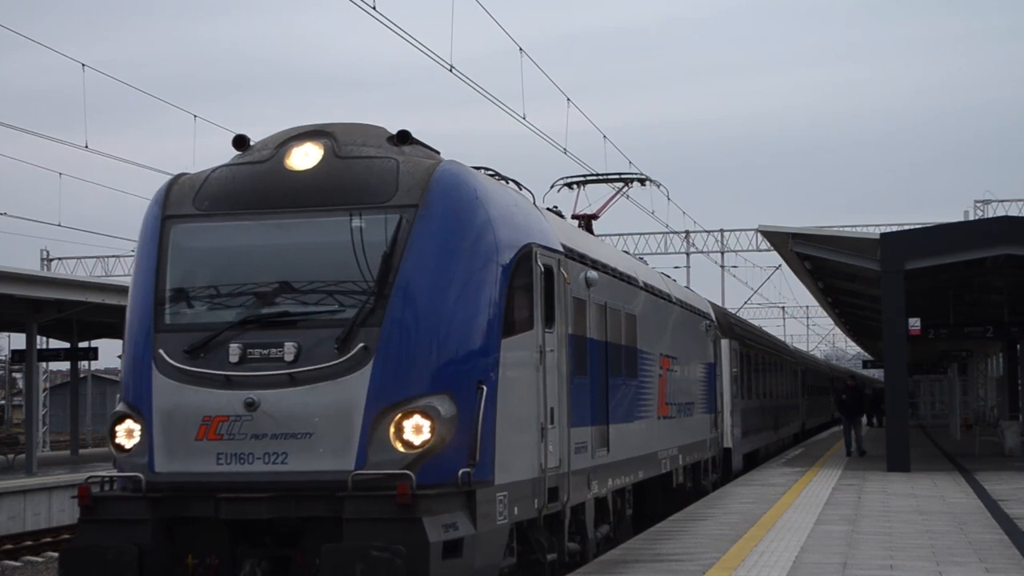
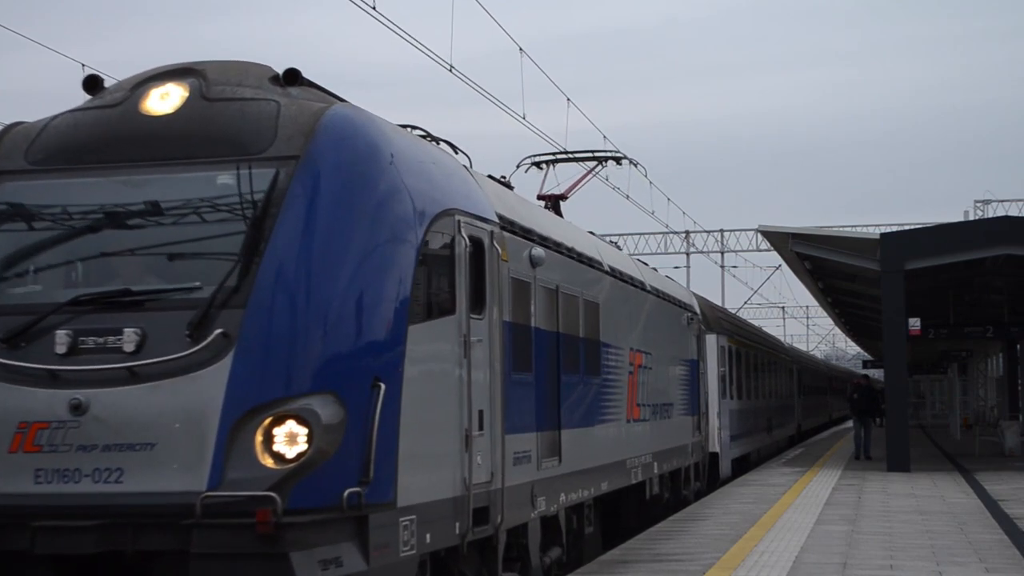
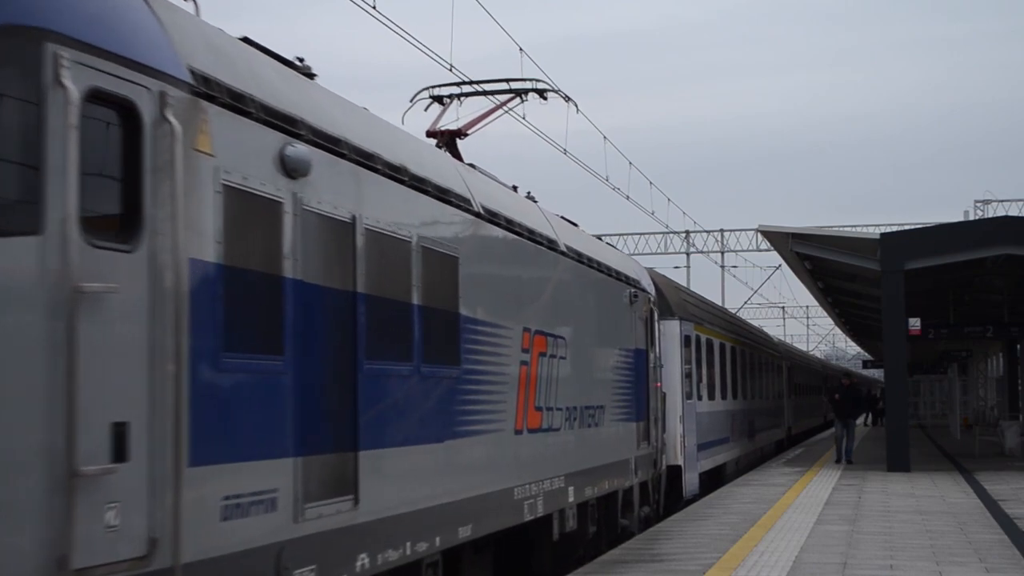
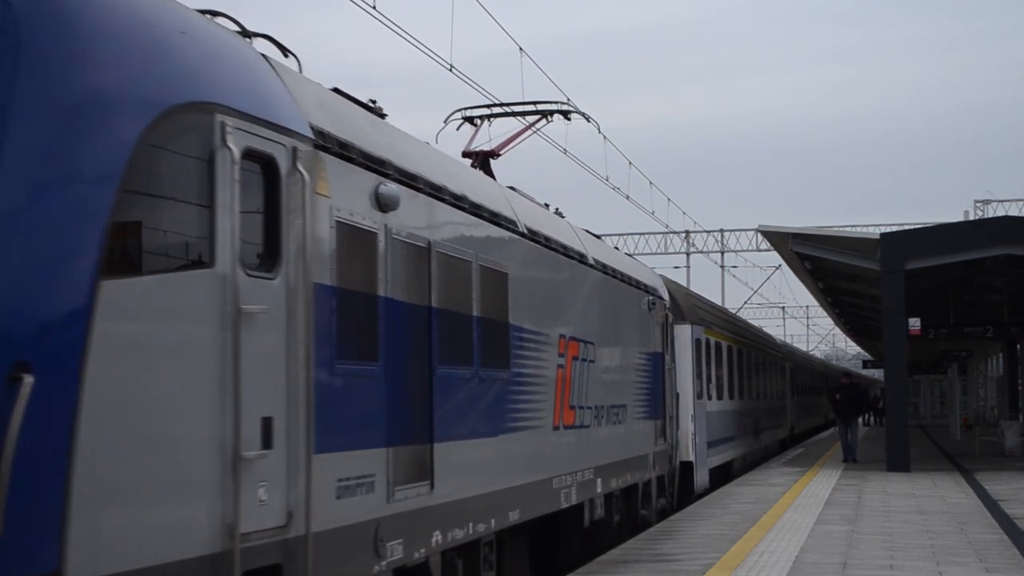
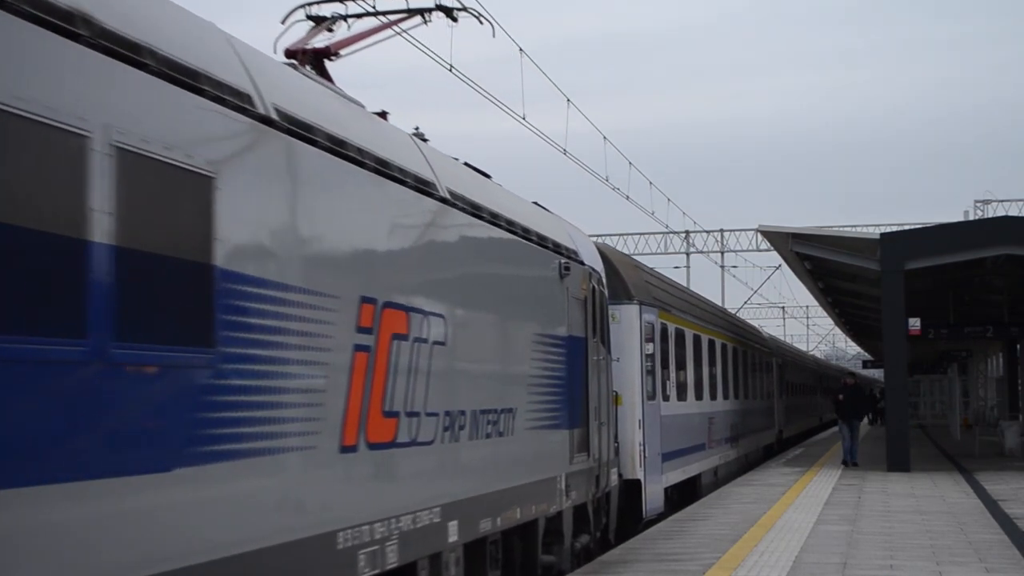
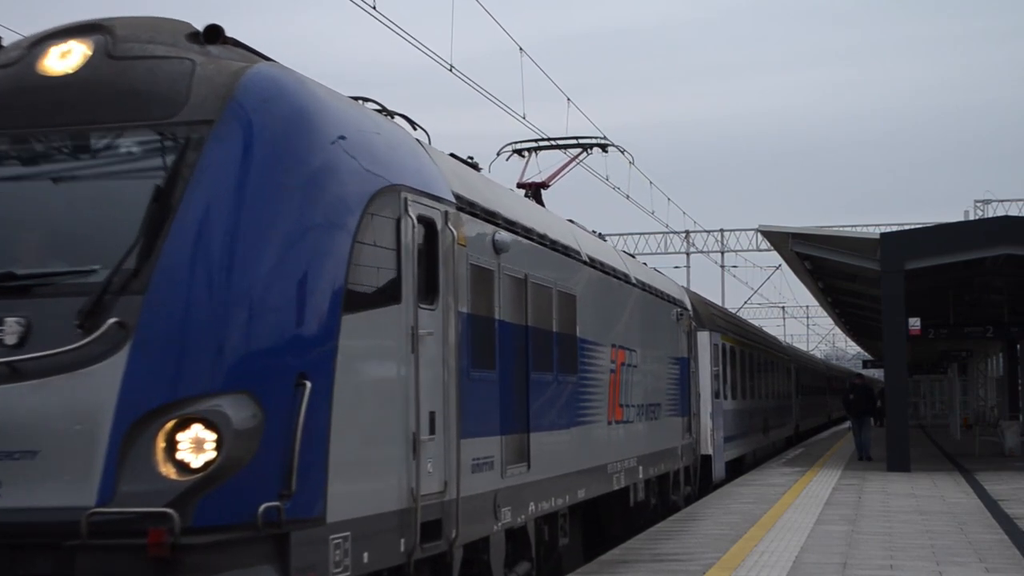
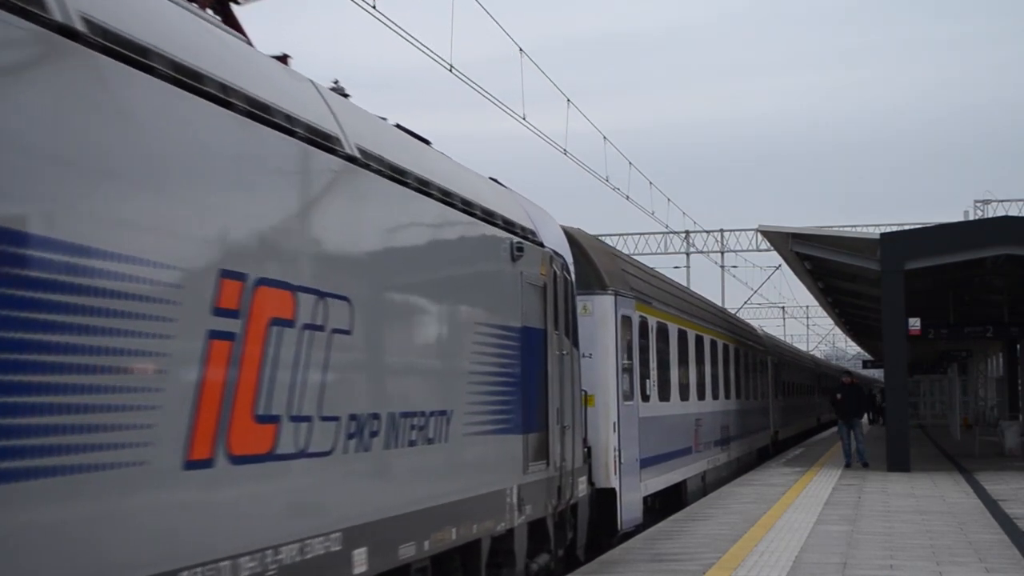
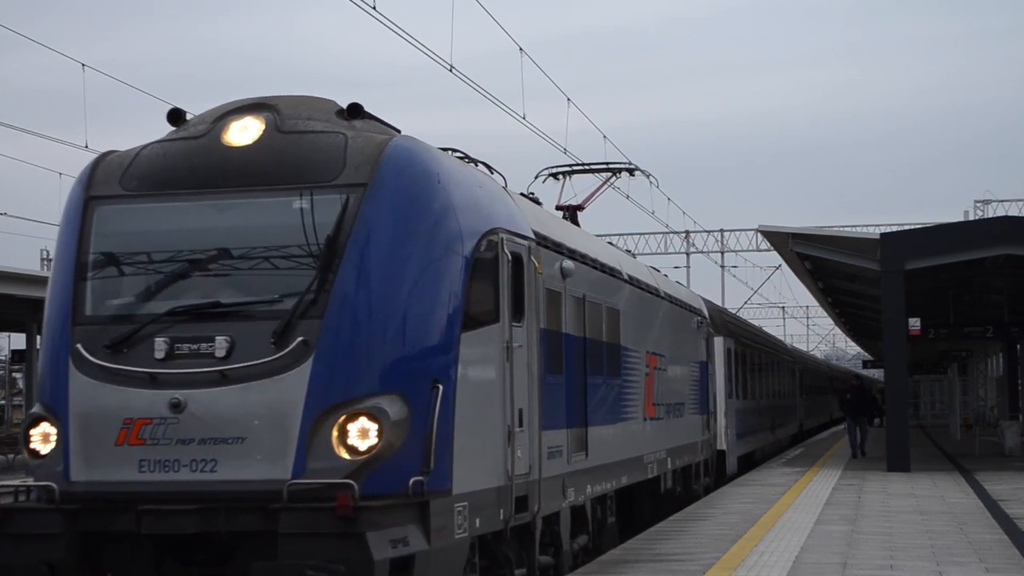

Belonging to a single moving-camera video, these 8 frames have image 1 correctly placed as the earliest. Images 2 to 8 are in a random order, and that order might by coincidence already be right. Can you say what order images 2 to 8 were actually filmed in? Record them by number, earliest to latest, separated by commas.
8, 2, 6, 4, 3, 5, 7
